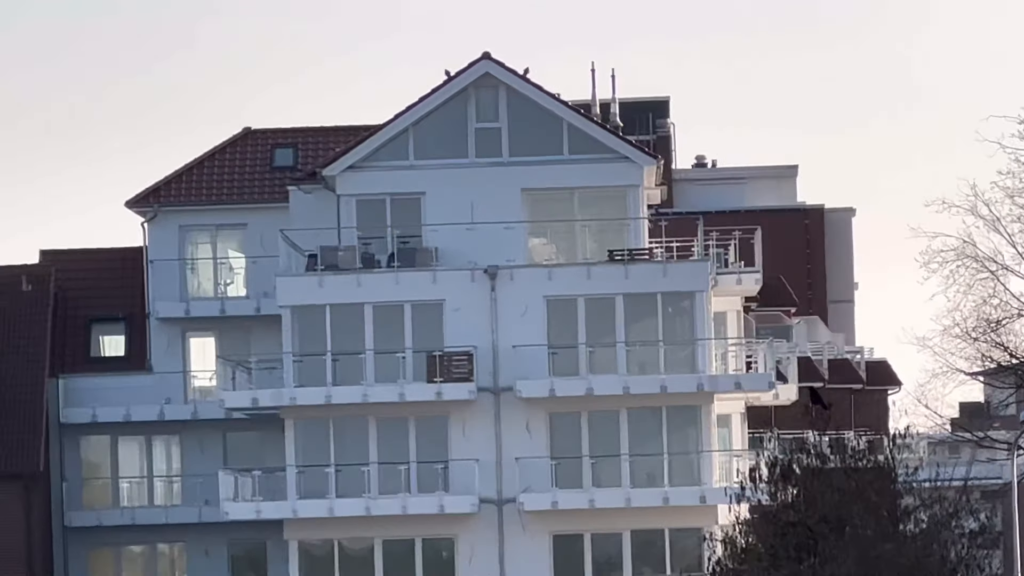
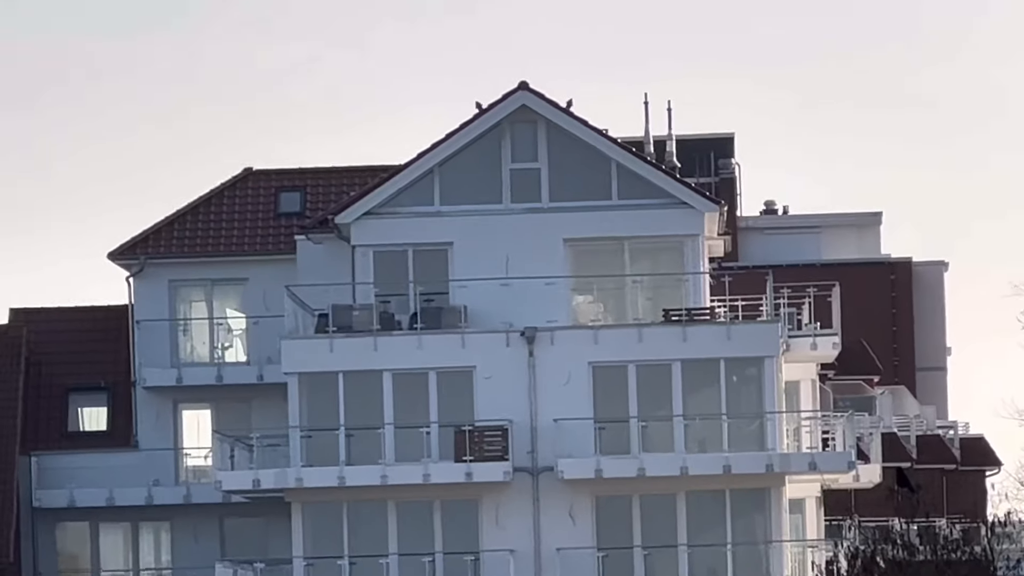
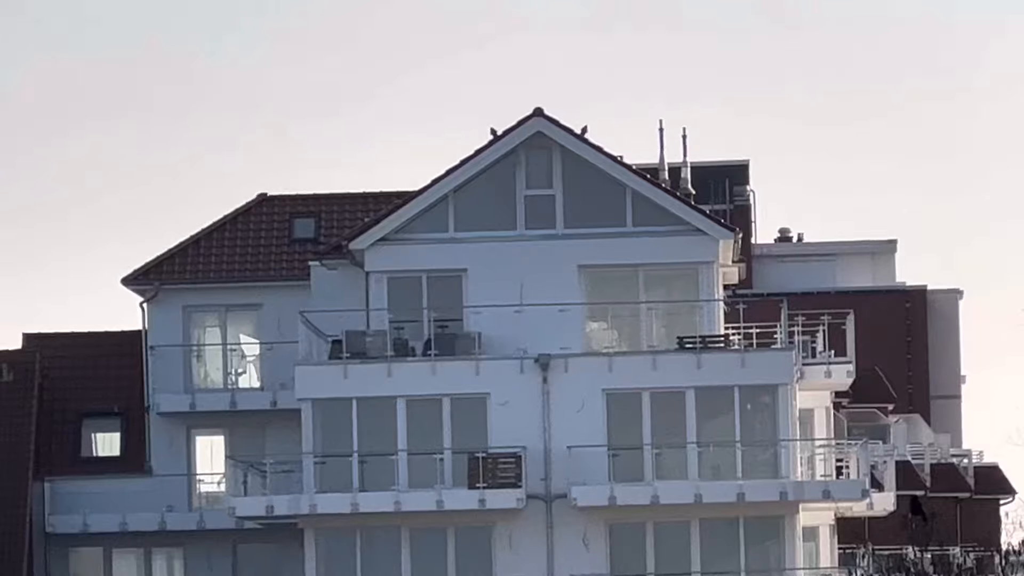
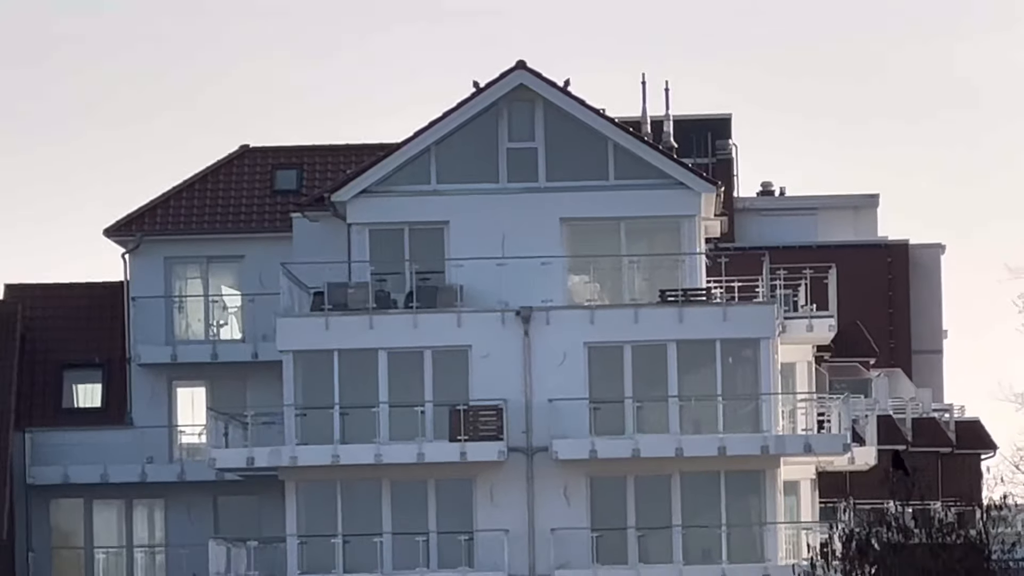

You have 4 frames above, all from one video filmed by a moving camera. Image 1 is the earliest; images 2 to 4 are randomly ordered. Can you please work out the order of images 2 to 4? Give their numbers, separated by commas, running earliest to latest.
2, 3, 4
